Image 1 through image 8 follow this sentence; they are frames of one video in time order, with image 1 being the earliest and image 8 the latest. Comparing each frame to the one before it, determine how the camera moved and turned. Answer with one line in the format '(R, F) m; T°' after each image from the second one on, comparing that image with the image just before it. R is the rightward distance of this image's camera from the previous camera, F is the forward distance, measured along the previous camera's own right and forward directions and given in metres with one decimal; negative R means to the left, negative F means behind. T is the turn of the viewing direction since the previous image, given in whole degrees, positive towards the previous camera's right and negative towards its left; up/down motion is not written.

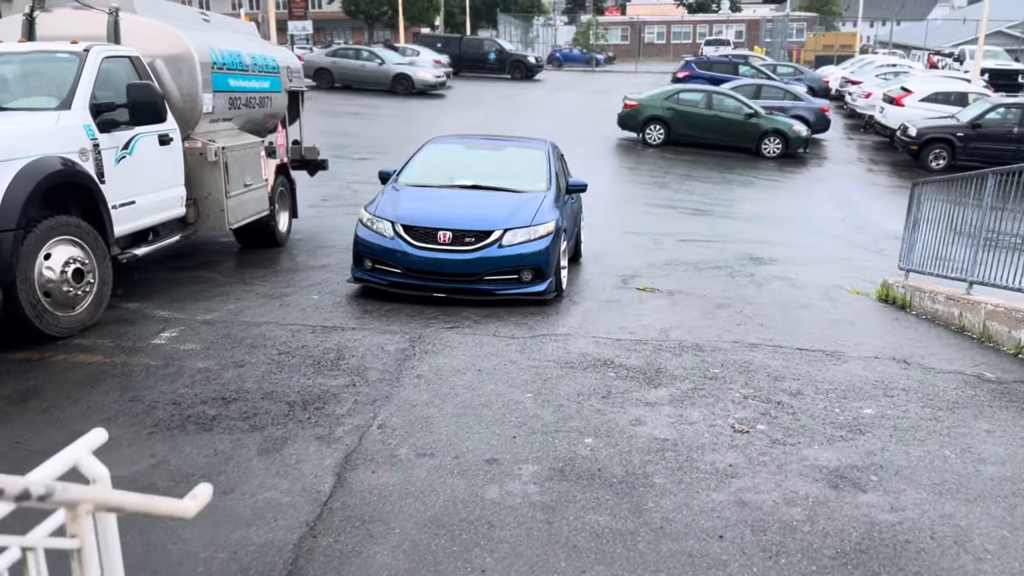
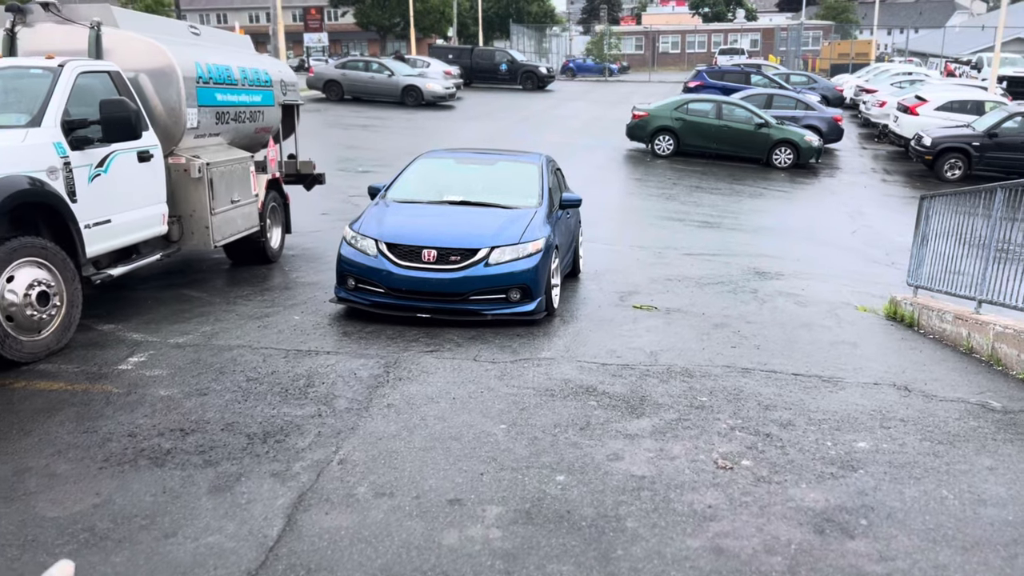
(+0.3, +0.3) m; -1°
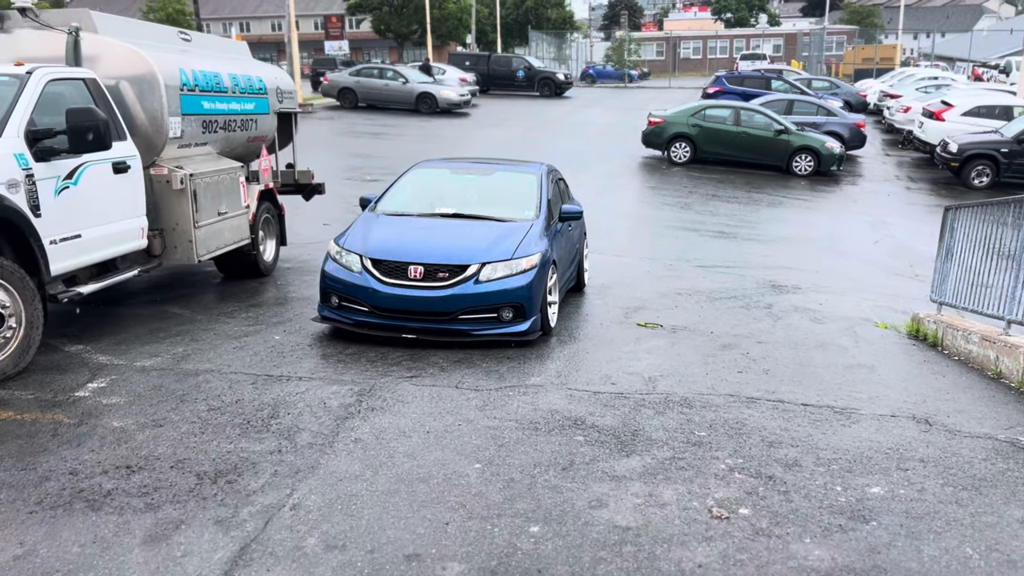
(+0.2, +0.5) m; -1°
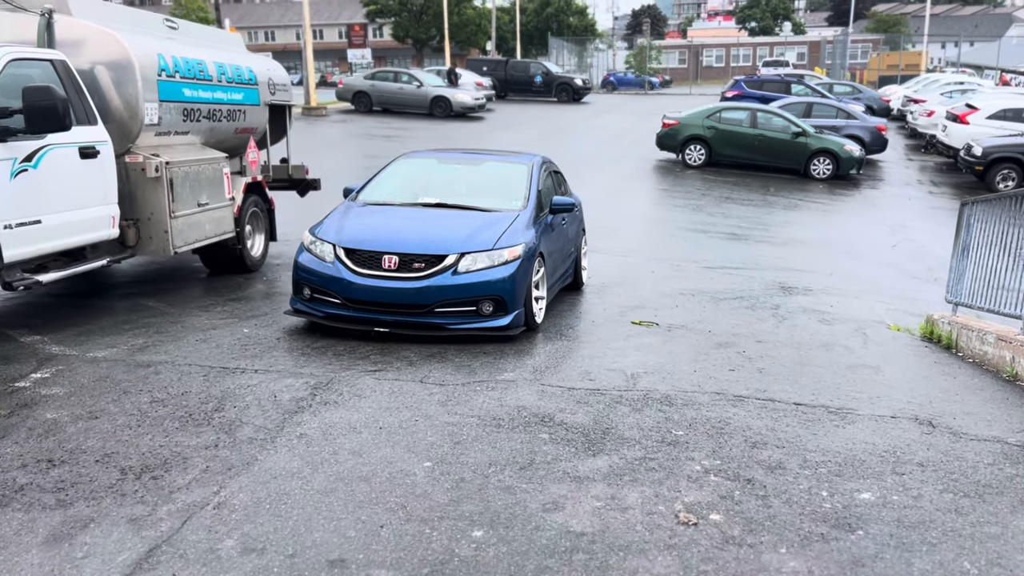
(+0.3, +0.4) m; -1°
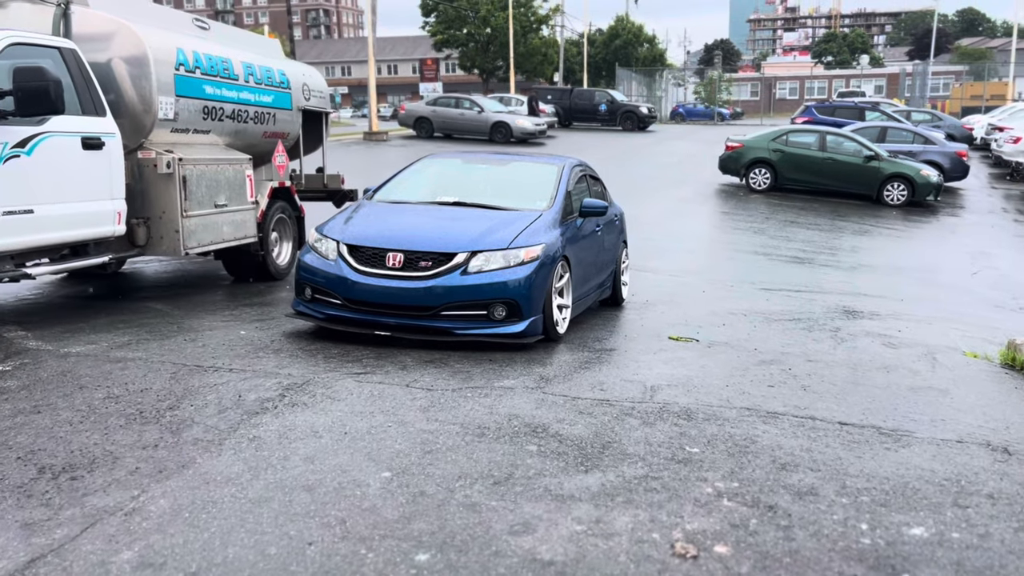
(+0.4, +0.7) m; -5°
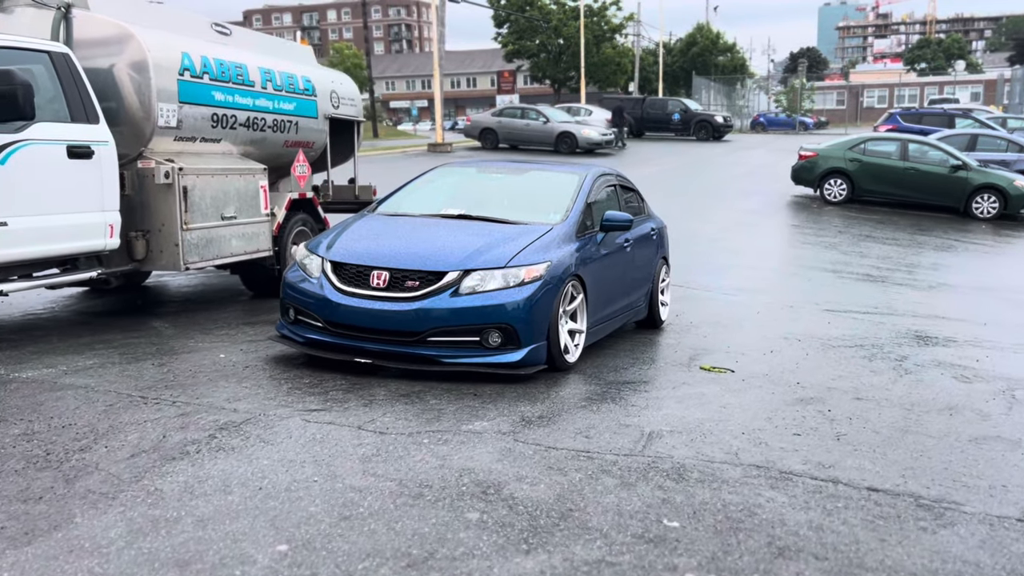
(+0.5, +0.7) m; -5°
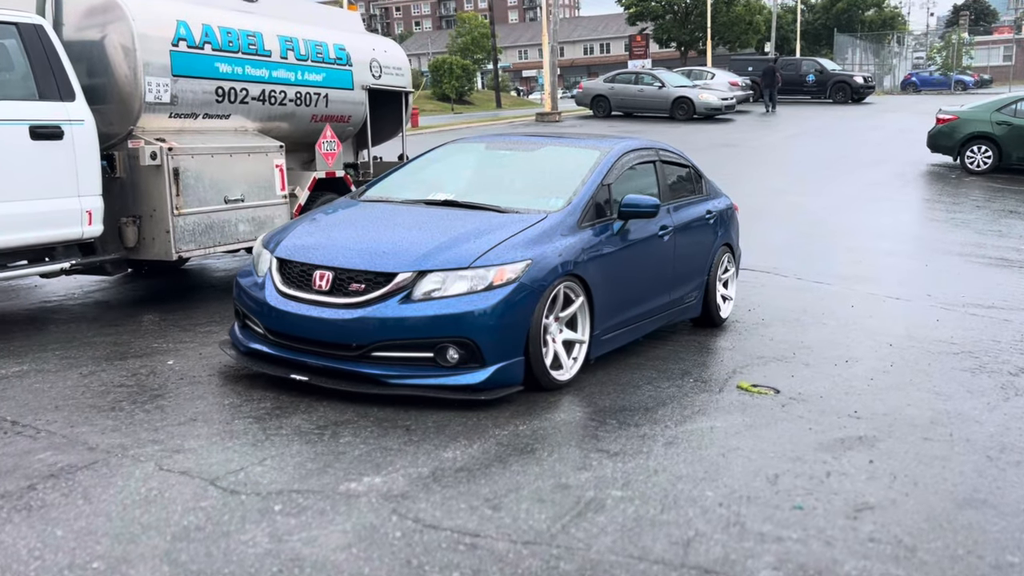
(+0.9, +1.1) m; -9°
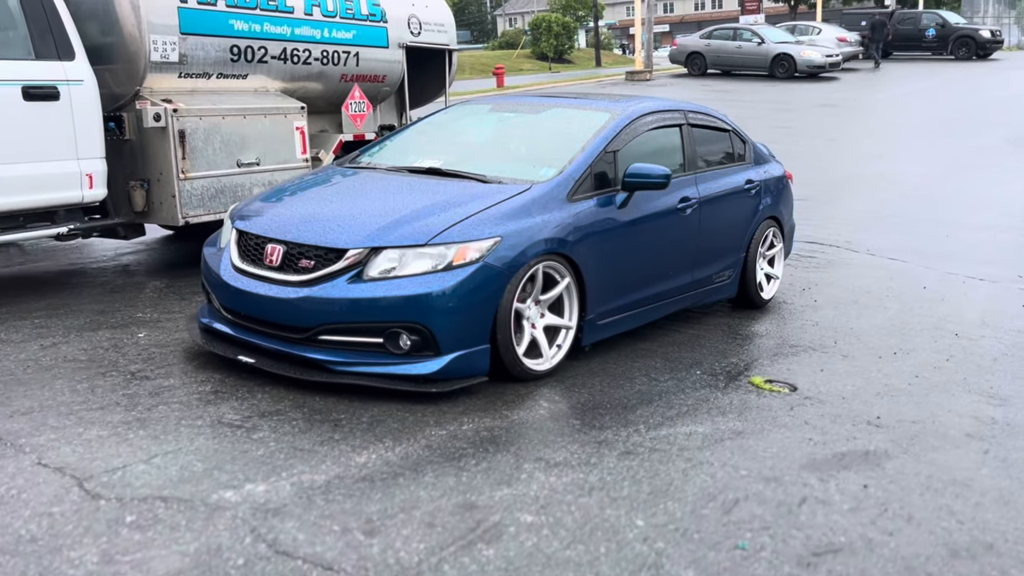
(+0.7, +0.5) m; -7°
